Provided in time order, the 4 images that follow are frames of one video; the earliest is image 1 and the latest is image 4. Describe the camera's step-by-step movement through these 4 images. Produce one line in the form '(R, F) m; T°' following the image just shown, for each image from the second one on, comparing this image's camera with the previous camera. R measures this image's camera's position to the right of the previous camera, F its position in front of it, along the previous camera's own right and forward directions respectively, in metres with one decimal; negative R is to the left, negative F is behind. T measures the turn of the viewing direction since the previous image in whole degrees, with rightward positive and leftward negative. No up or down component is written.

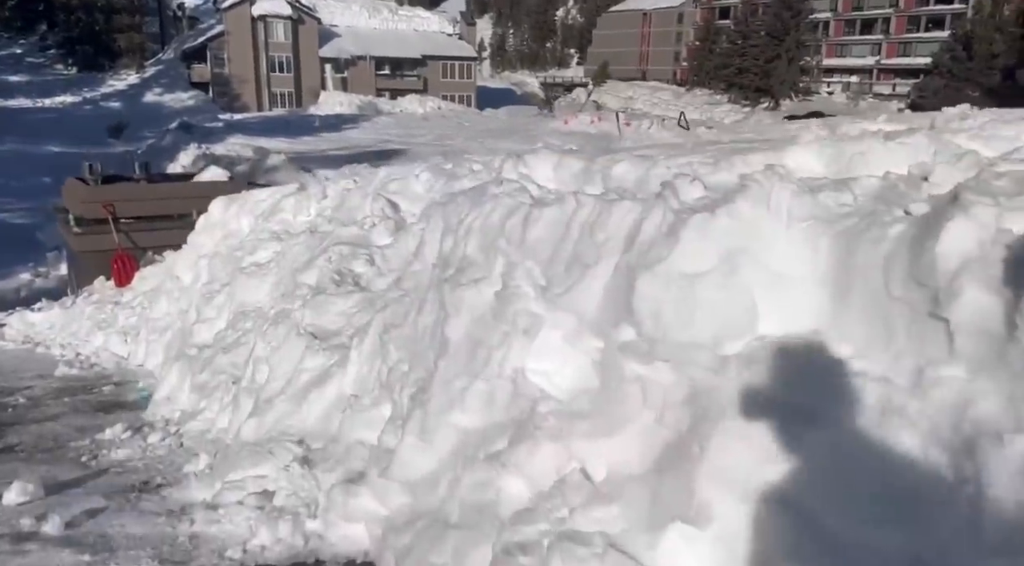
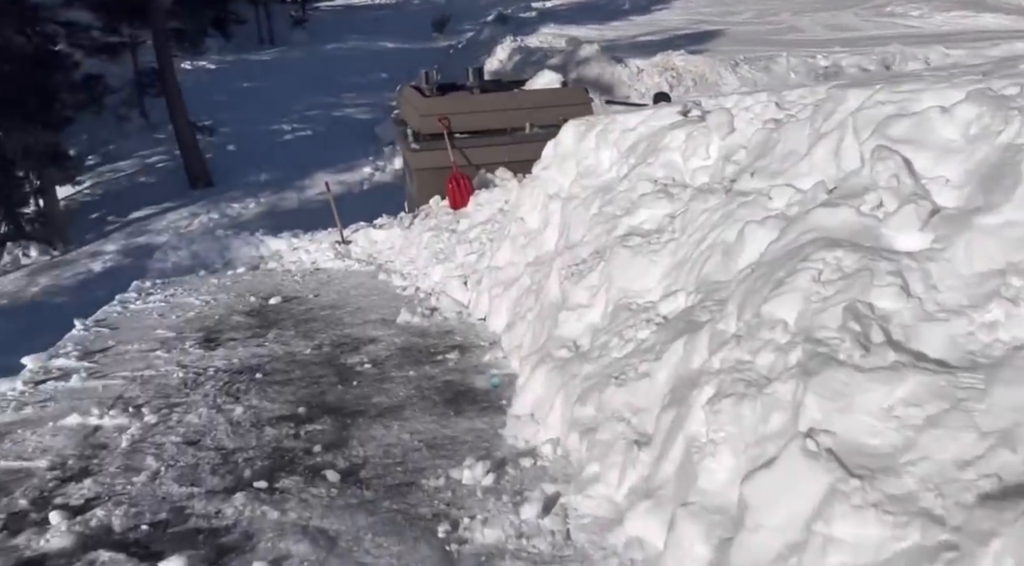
(-0.7, +1.6) m; -18°
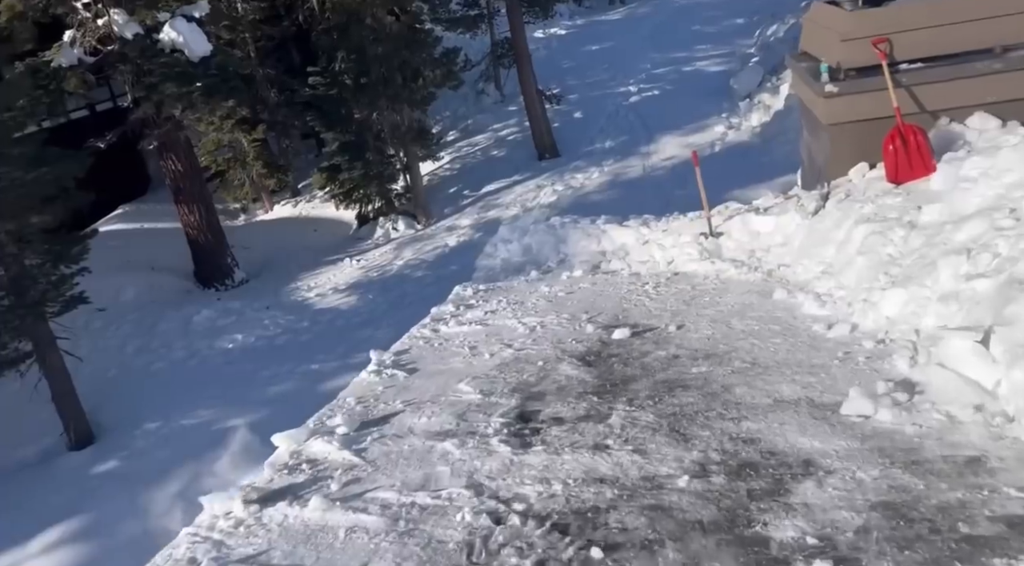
(-0.8, +3.7) m; -19°
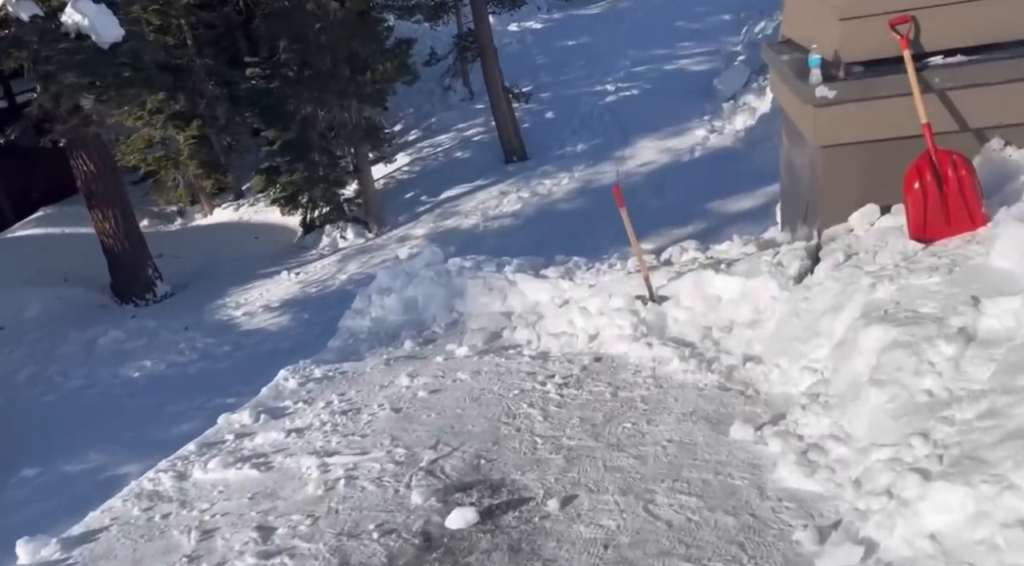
(+0.8, +2.9) m; +1°
